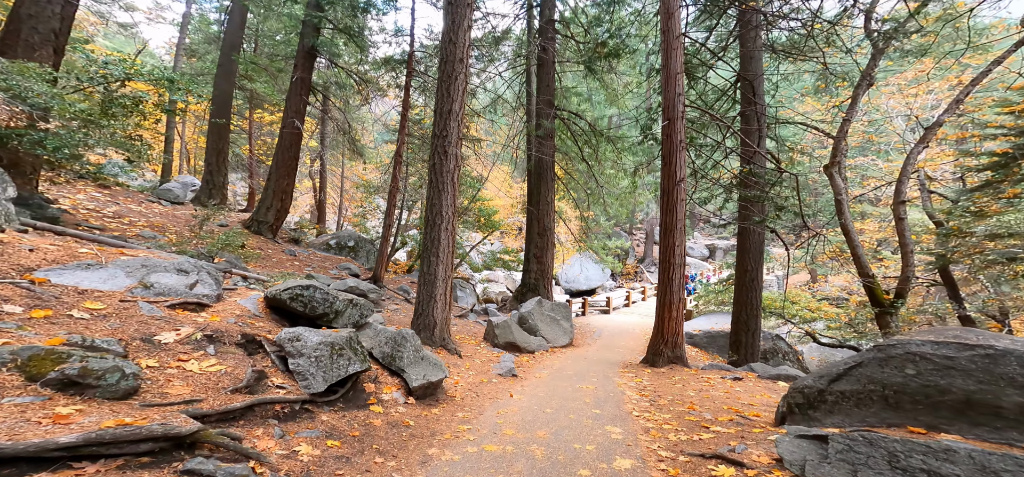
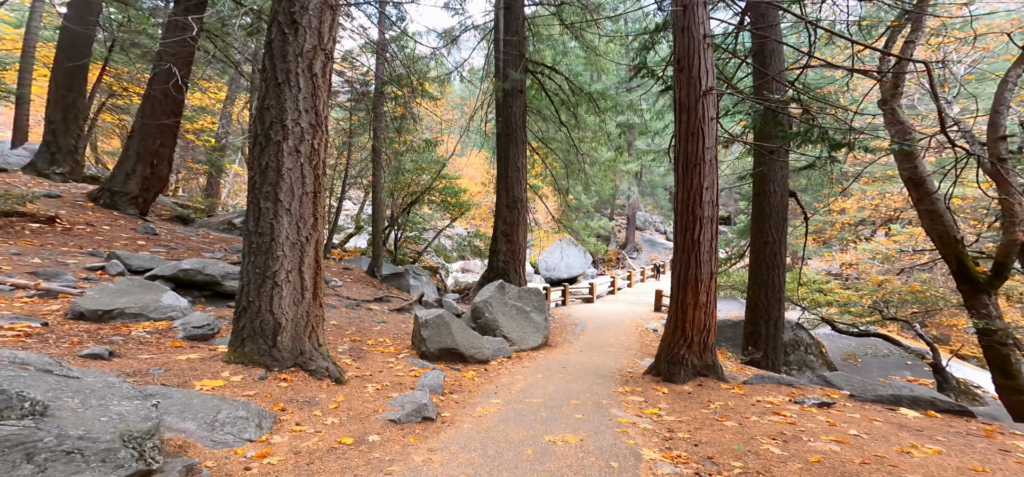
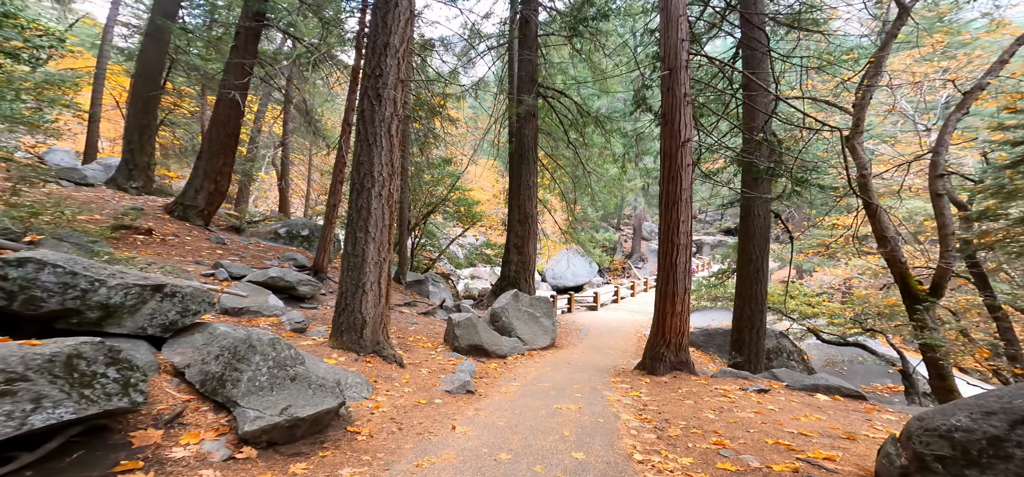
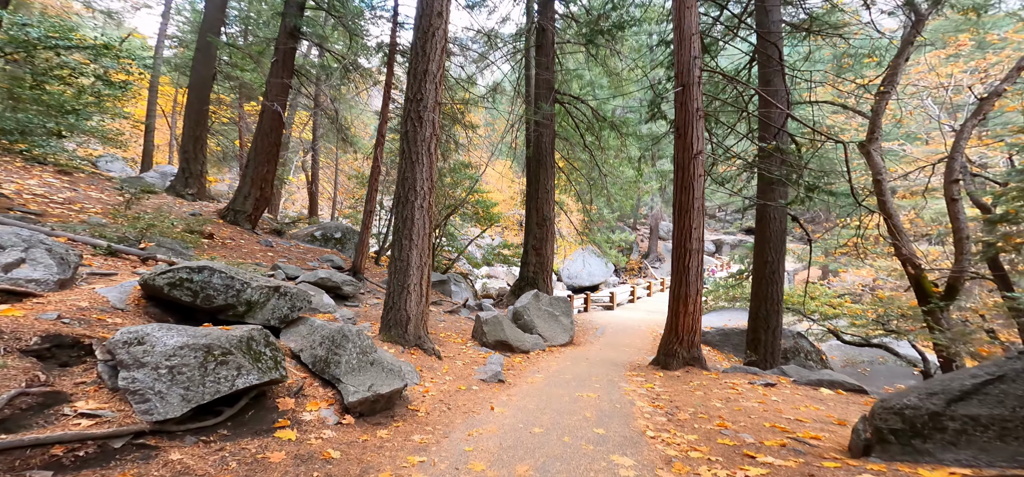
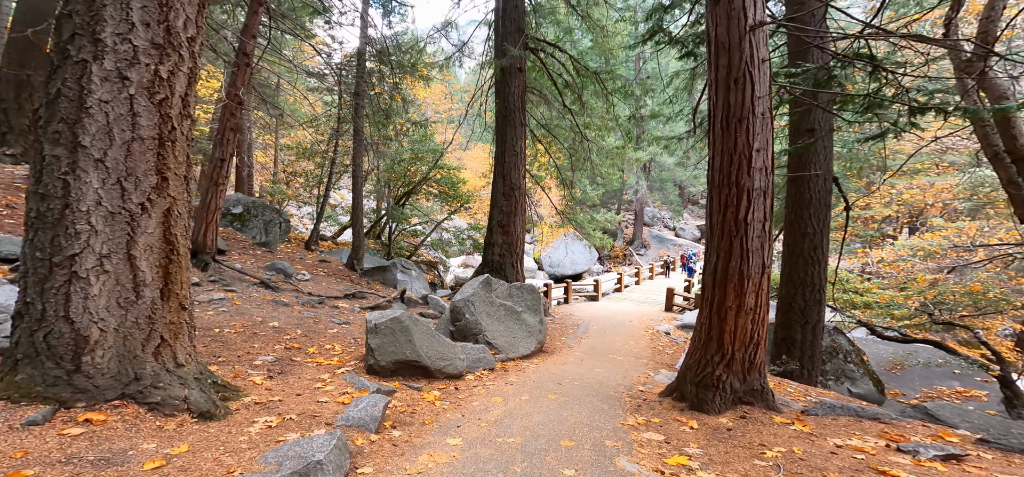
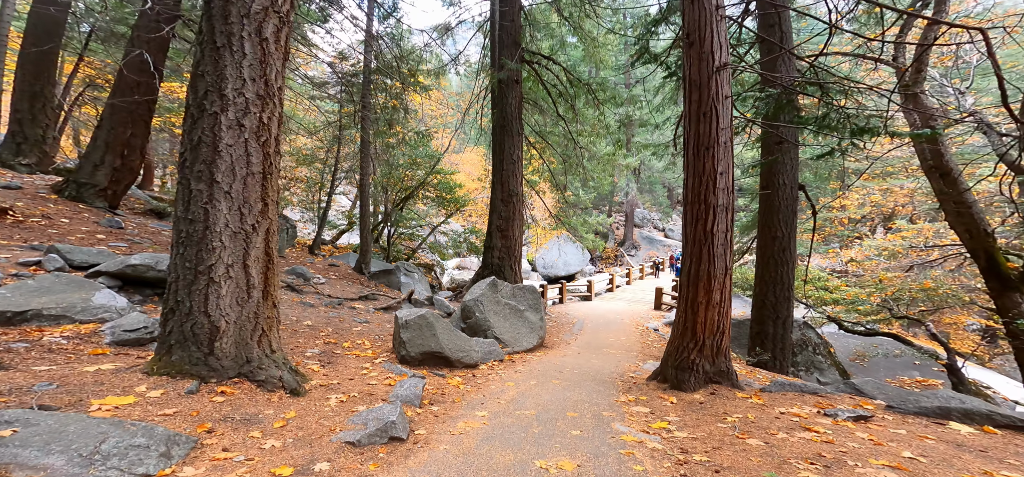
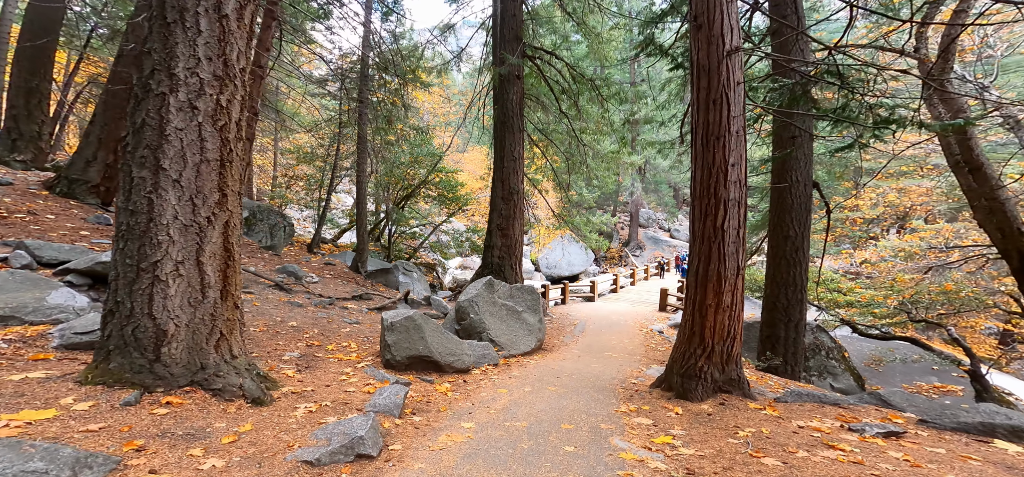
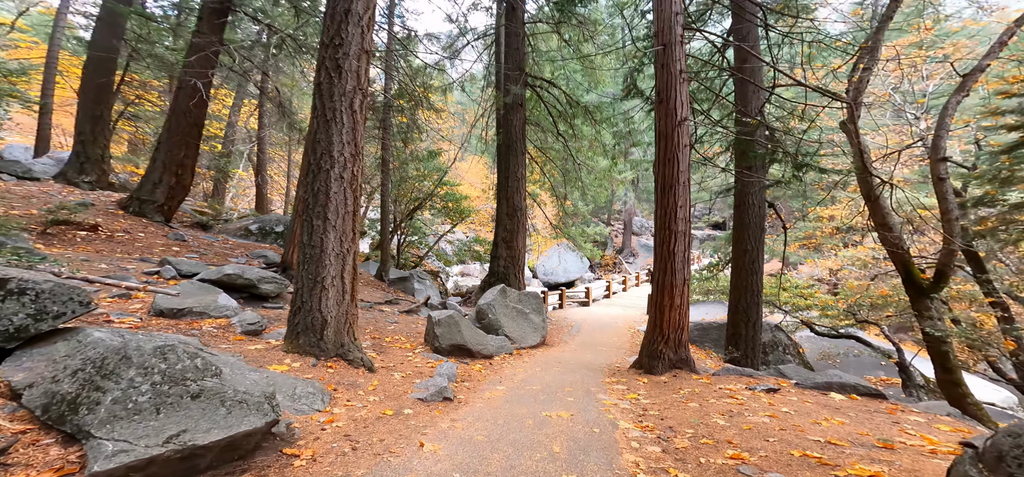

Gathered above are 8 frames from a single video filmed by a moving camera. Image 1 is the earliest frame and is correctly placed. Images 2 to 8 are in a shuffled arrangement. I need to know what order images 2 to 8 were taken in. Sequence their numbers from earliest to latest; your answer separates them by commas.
4, 3, 8, 2, 6, 7, 5
